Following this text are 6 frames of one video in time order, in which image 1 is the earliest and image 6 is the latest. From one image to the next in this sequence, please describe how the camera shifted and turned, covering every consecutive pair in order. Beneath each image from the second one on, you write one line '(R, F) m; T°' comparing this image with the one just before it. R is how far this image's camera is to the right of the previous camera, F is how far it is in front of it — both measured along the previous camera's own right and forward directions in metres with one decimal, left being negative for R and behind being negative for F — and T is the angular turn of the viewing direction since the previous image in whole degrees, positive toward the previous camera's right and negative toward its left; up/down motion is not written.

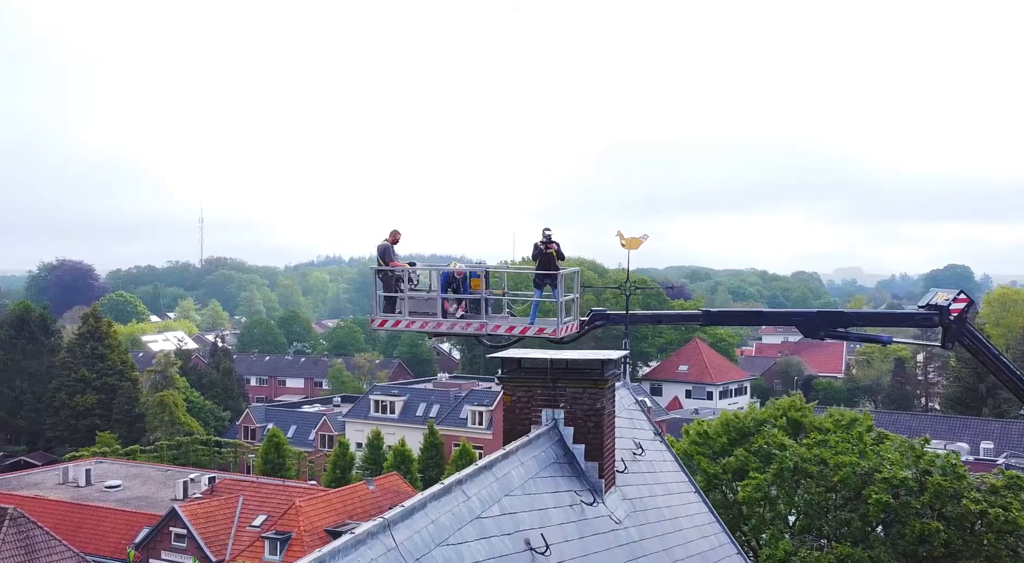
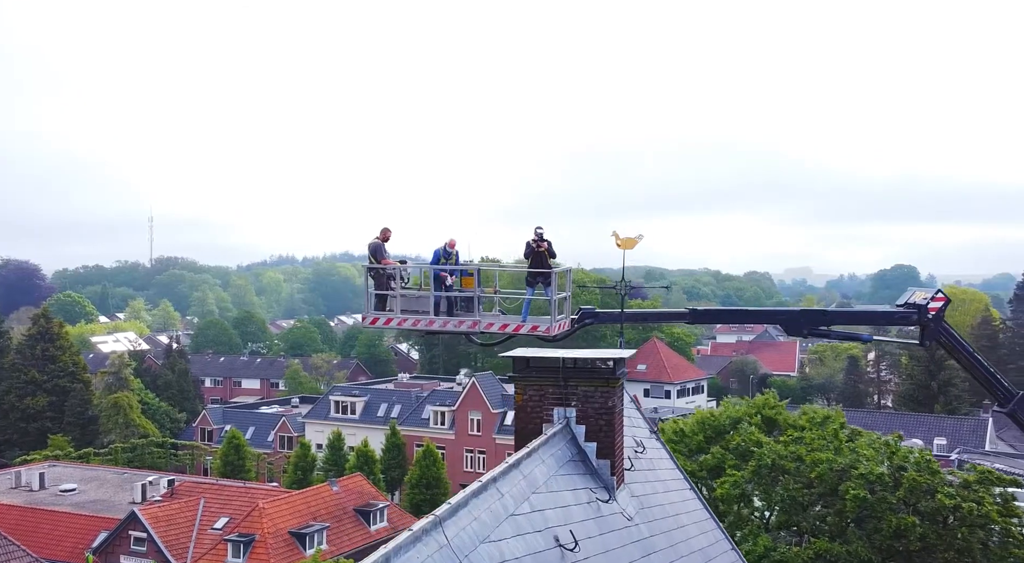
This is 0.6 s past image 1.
(-0.5, -0.1) m; +3°
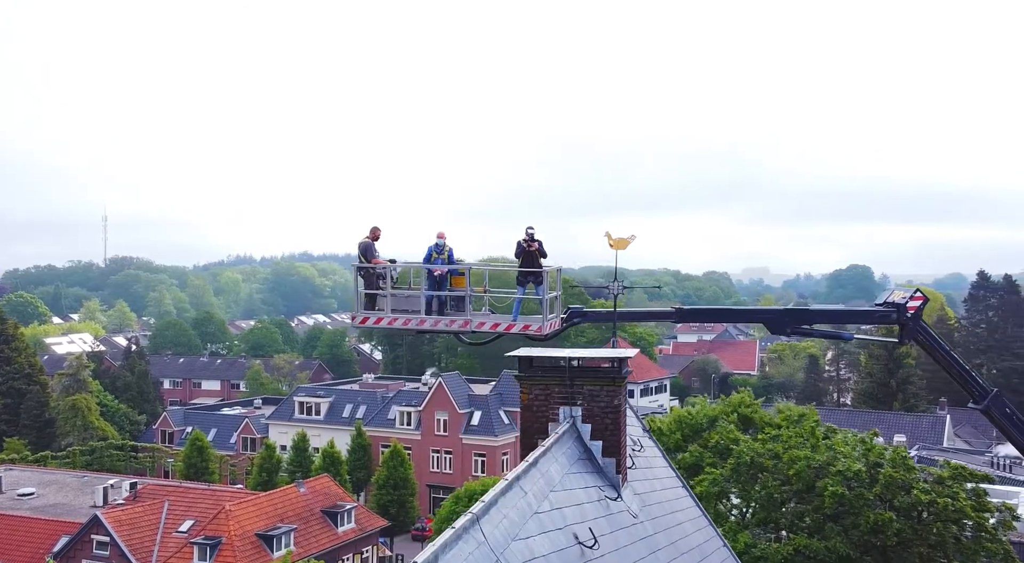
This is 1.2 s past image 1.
(-0.4, -0.1) m; +2°
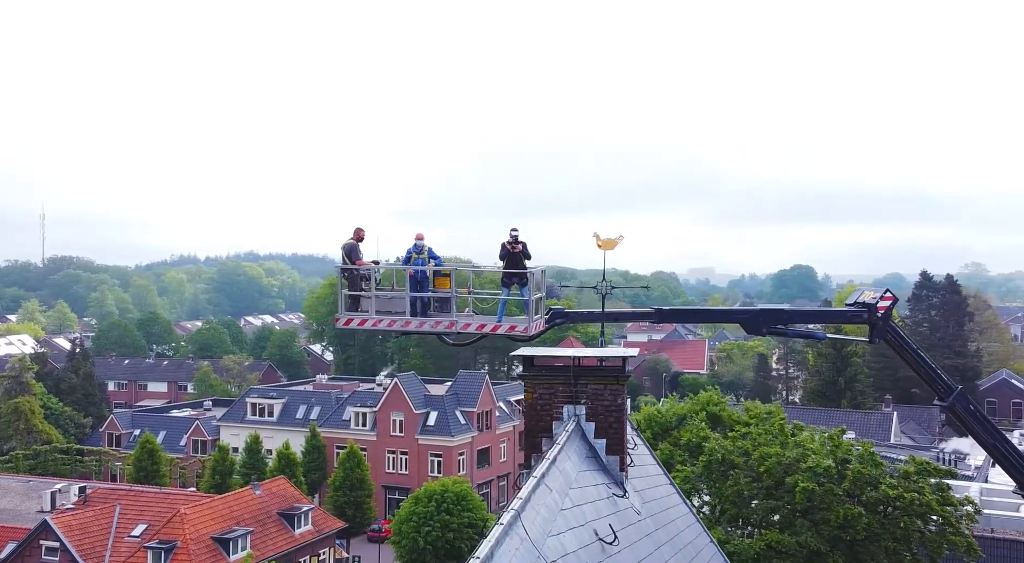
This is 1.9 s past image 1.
(-0.5, -0.1) m; +3°
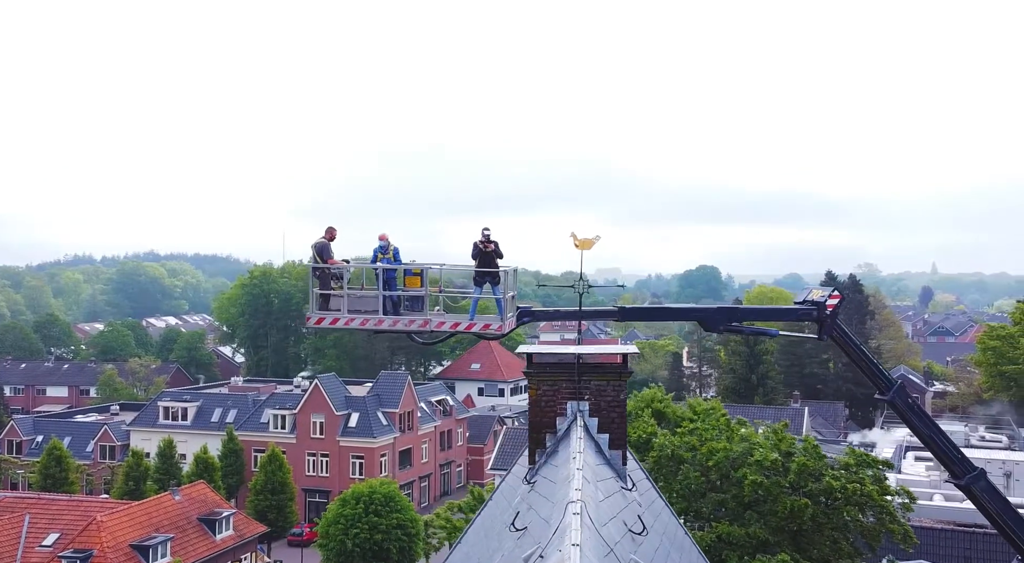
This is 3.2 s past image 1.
(-0.9, -0.1) m; +6°
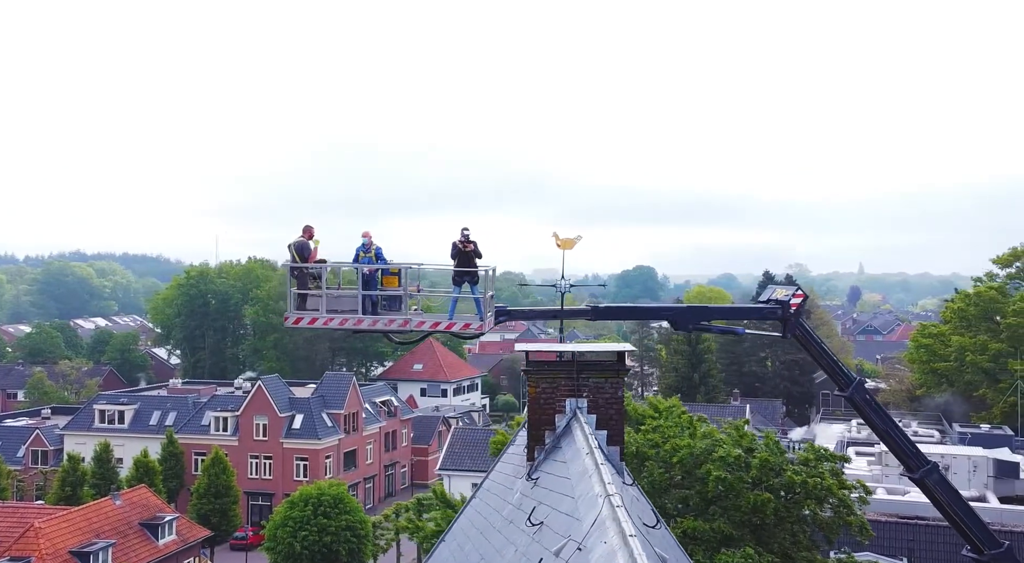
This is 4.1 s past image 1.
(-0.6, 0.0) m; +4°
